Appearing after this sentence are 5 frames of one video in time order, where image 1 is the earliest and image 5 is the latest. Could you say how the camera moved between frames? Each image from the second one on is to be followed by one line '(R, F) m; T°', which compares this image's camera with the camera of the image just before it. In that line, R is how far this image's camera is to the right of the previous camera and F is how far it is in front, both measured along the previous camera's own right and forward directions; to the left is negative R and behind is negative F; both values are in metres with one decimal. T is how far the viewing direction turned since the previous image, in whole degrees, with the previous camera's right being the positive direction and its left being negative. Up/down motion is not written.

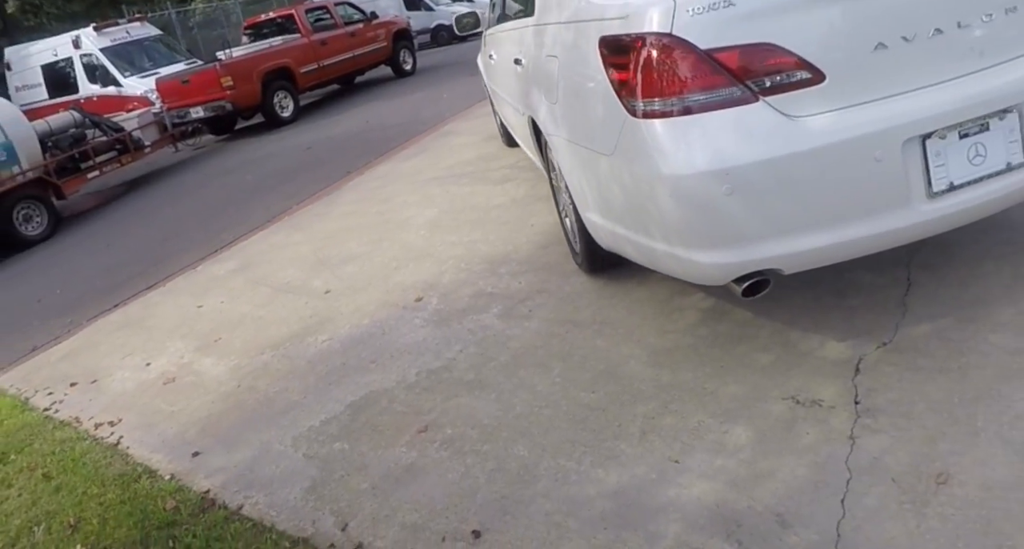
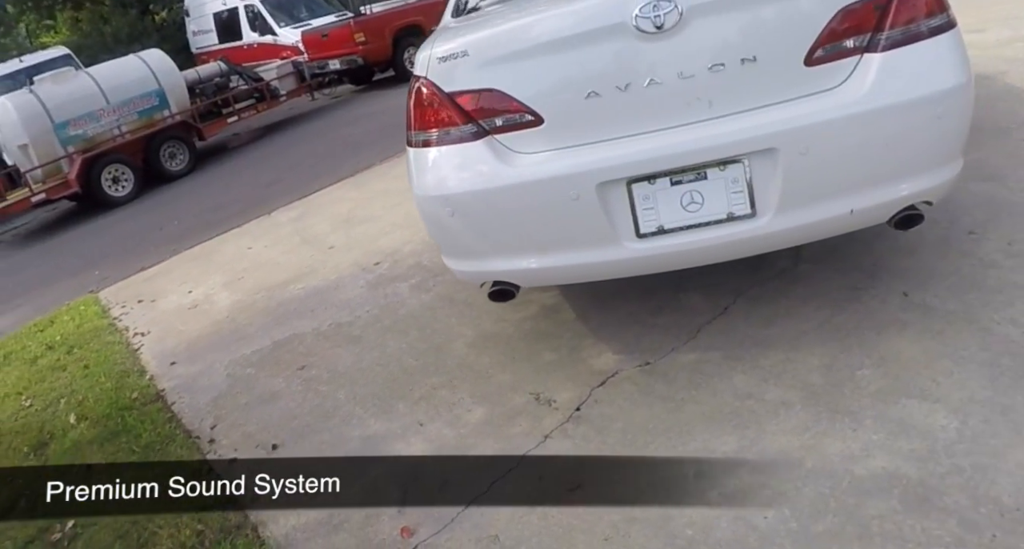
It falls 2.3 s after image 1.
(+1.7, -0.3) m; -21°
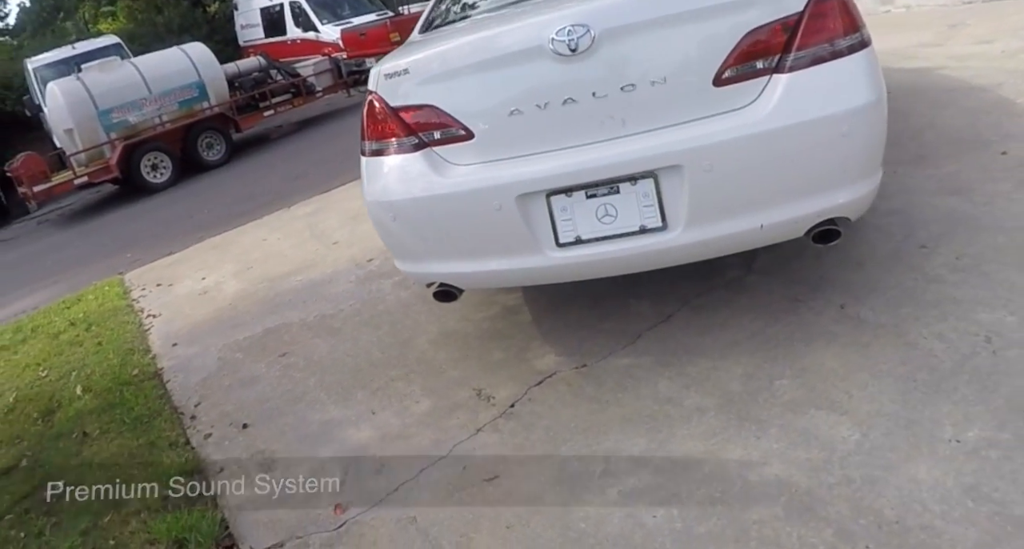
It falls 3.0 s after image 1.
(+0.4, -0.2) m; -5°
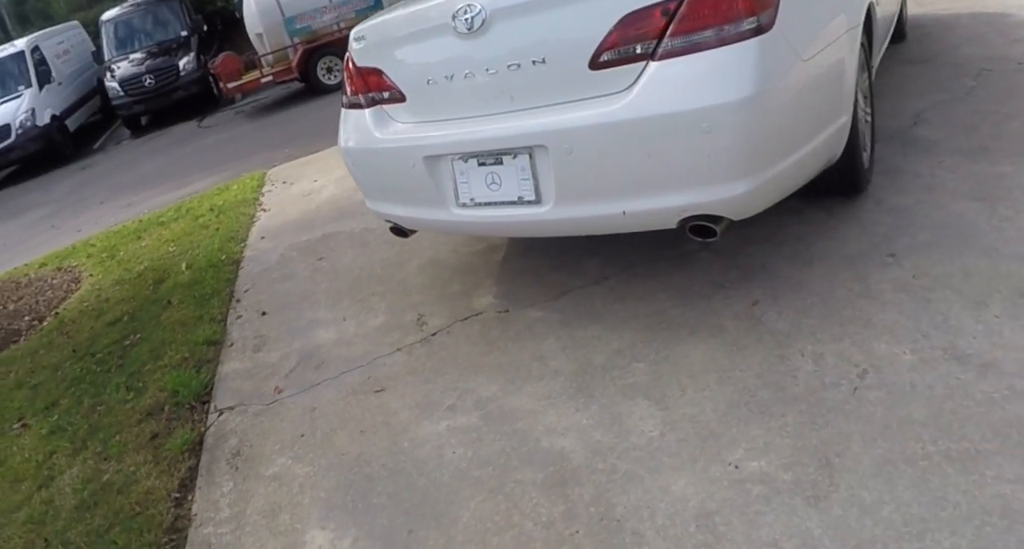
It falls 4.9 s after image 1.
(+1.4, -0.1) m; -21°
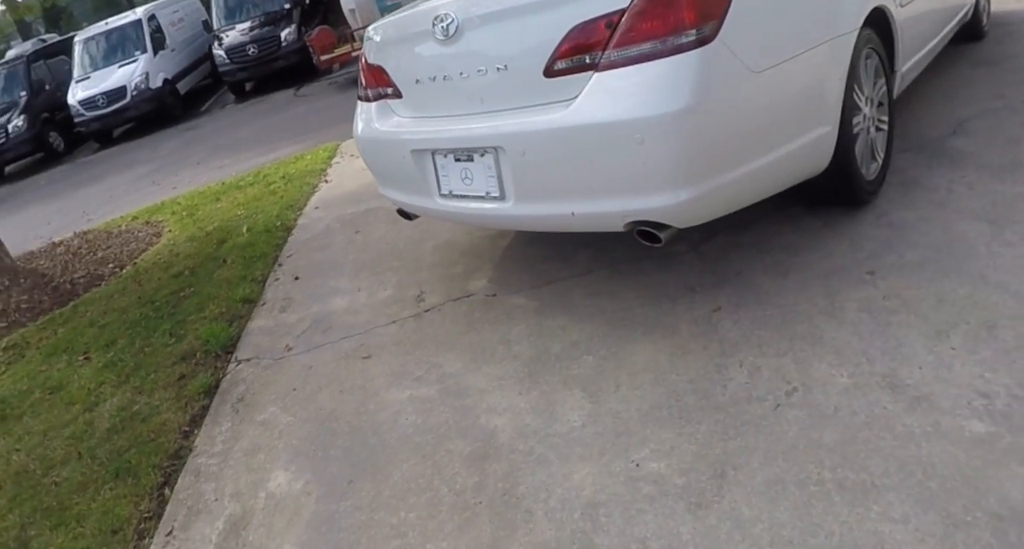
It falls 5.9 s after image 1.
(+0.7, -0.2) m; -11°
